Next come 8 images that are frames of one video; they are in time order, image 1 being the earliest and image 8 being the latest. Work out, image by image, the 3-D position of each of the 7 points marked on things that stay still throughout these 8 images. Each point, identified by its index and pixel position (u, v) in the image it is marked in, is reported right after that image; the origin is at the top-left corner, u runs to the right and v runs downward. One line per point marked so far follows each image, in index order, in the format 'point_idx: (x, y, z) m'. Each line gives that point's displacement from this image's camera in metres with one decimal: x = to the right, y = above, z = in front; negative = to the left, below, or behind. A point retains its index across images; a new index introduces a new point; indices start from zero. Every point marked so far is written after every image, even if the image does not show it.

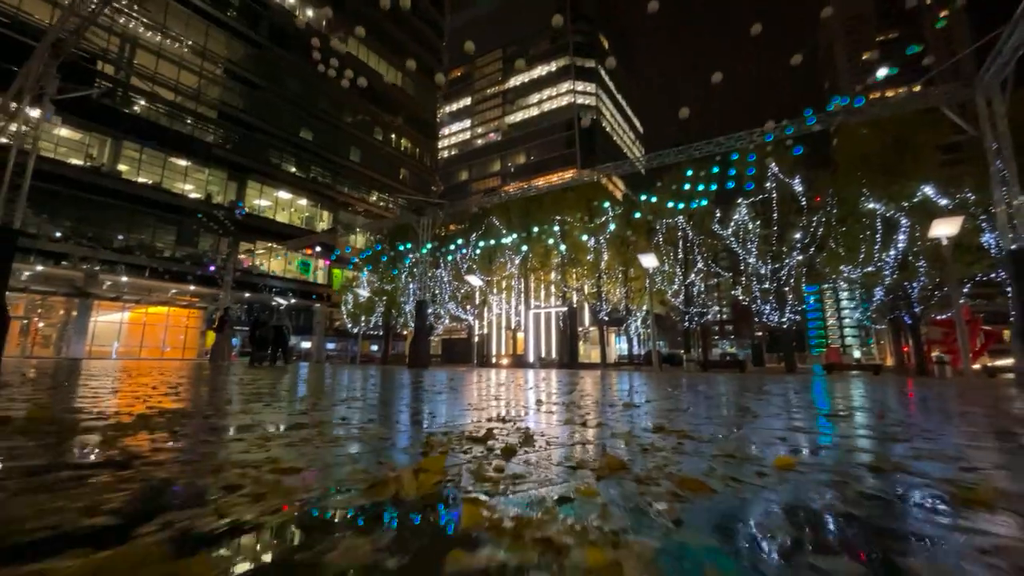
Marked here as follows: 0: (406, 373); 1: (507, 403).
0: (-3.4, -2.9, +14.6) m
1: (+0.1, -2.0, +8.4) m
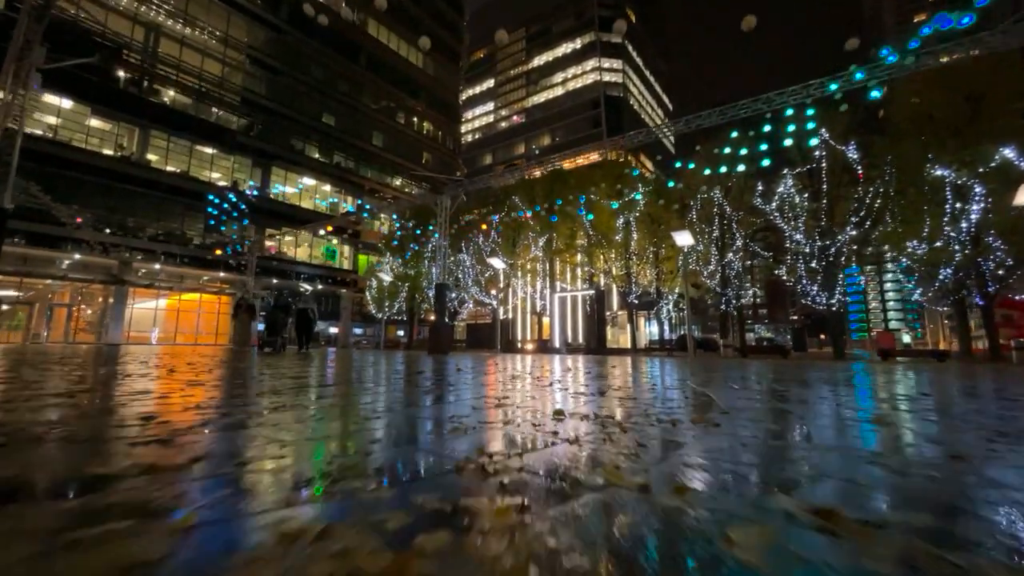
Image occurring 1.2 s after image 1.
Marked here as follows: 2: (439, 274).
0: (-2.6, -2.3, +14.1) m
1: (+0.5, -1.7, +7.7) m
2: (-3.1, +0.7, +18.6) m
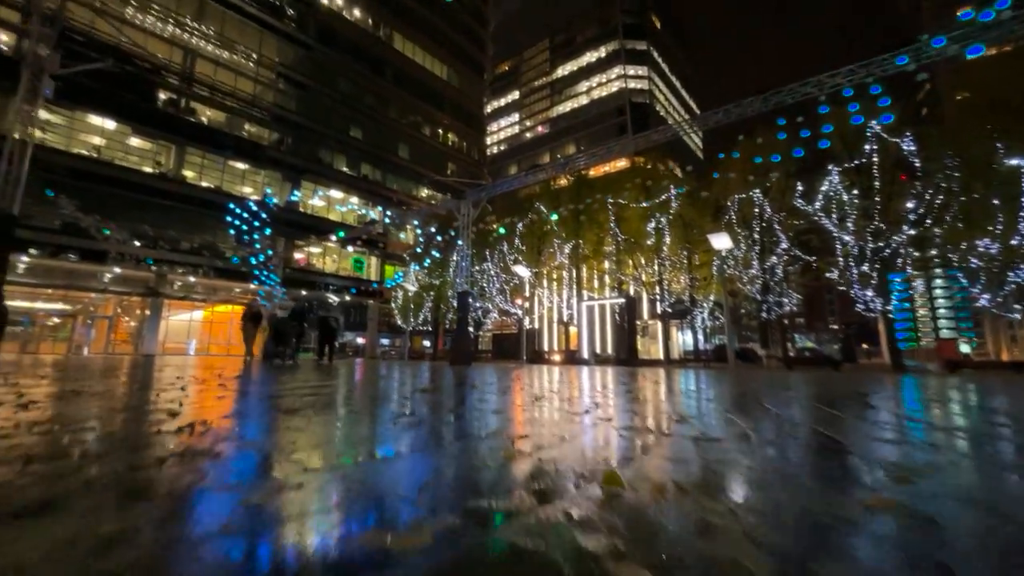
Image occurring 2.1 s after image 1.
0: (-1.8, -2.6, +13.6) m
1: (+0.9, -1.8, +7.0) m
2: (-2.1, +0.3, +18.2) m
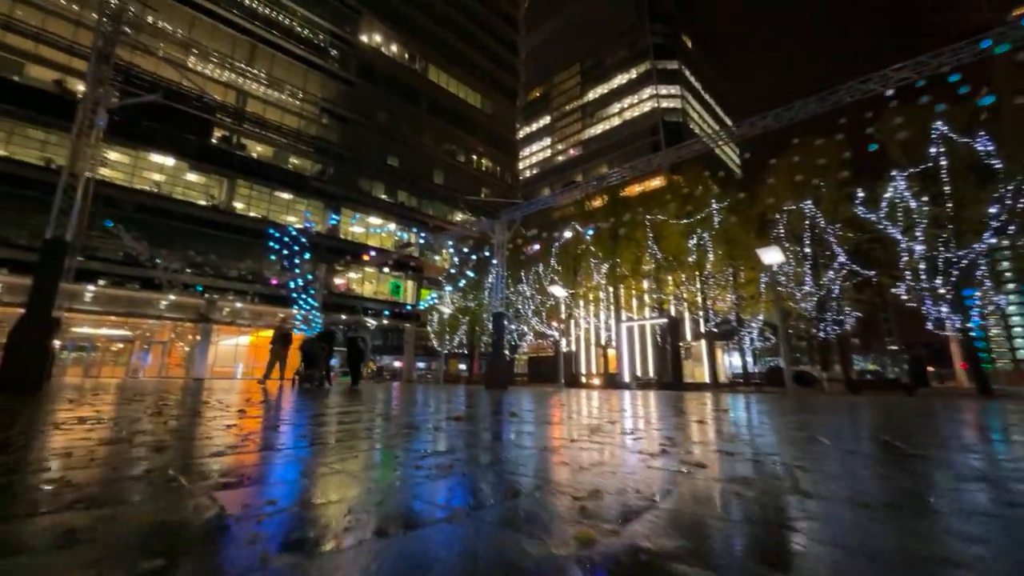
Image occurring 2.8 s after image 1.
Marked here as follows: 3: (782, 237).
0: (-0.7, -3.2, +13.2) m
1: (+1.5, -2.0, +6.5) m
2: (-0.6, -0.6, +17.9) m
3: (+10.8, +2.1, +17.4) m
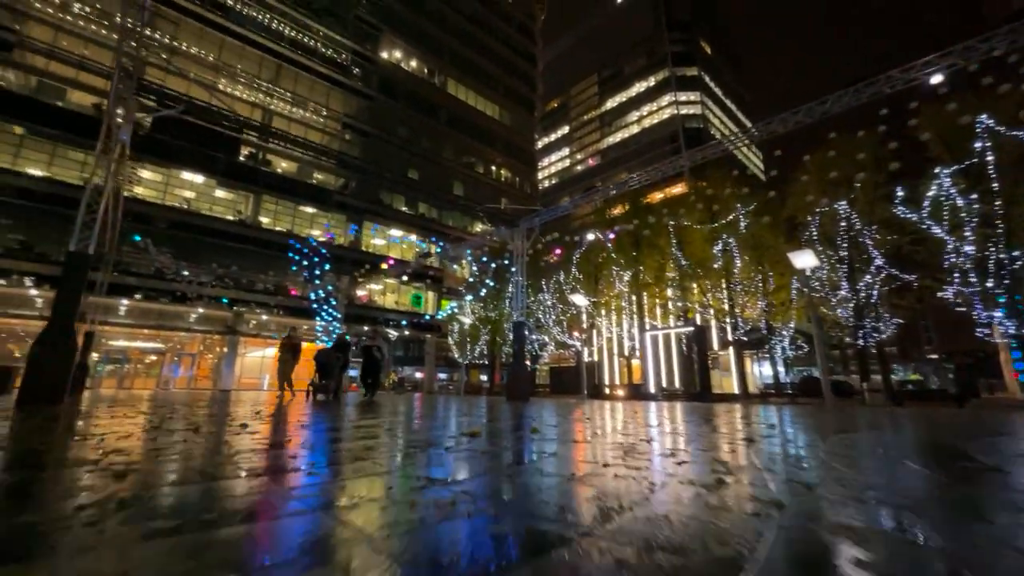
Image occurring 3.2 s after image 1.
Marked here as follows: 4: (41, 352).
0: (-0.1, -3.5, +12.9) m
1: (+1.8, -2.1, +6.1) m
2: (+0.2, -1.0, +17.7) m
3: (+11.5, +1.9, +16.7) m
4: (-8.2, -1.1, +7.6) m
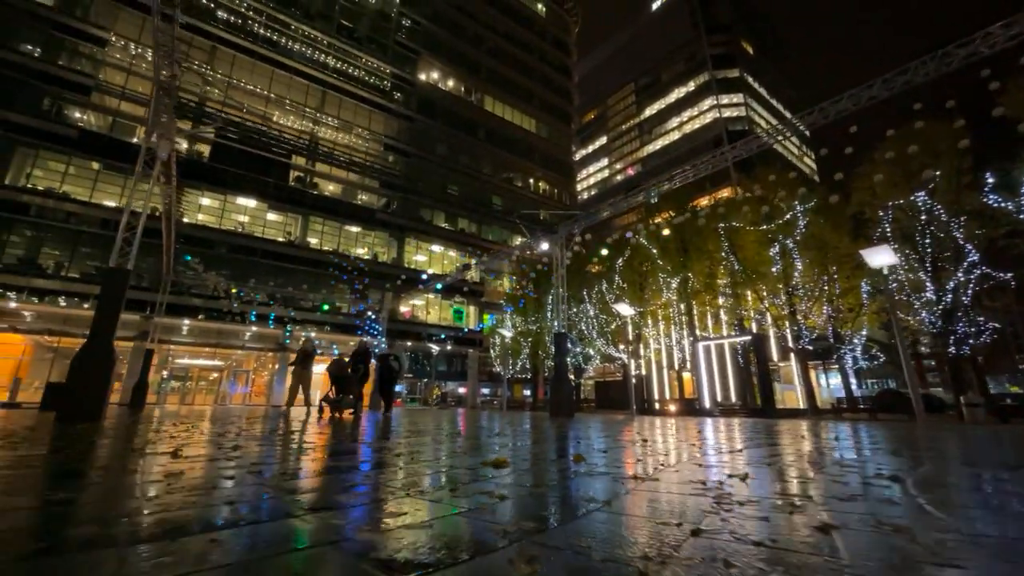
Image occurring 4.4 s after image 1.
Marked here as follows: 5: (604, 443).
0: (+1.2, -3.8, +12.2) m
1: (+2.3, -2.1, +5.3) m
2: (+1.8, -1.4, +17.0) m
3: (+12.9, +1.8, +15.1) m
4: (-7.5, -1.4, +7.8) m
5: (+1.5, -2.6, +7.3) m
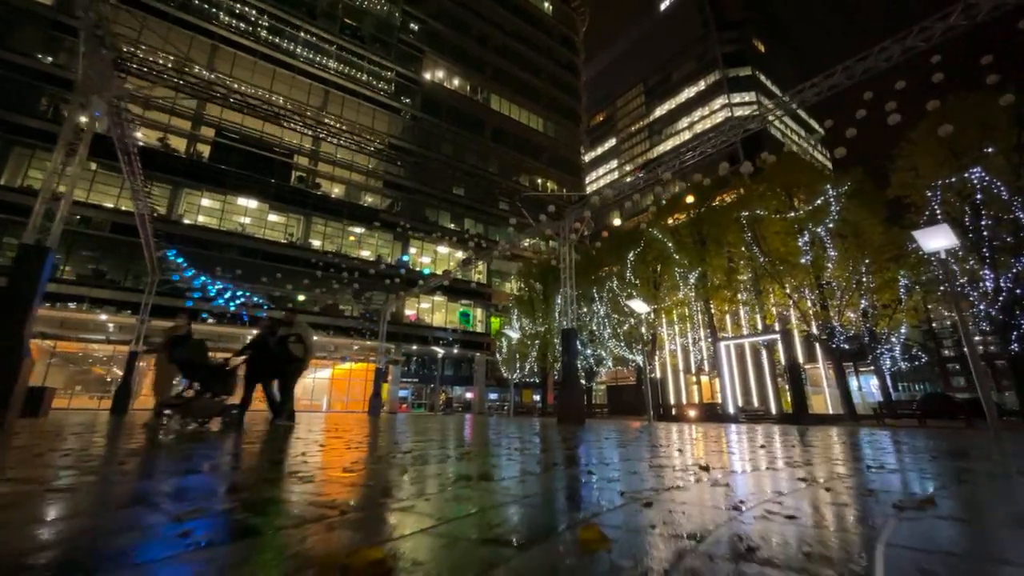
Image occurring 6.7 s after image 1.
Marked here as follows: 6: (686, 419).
0: (+1.2, -3.6, +11.0) m
1: (+2.2, -1.8, +4.1) m
2: (+2.0, -1.3, +15.8) m
3: (+13.0, +2.0, +13.7) m
4: (-7.5, -1.2, +6.8) m
5: (+1.5, -2.3, +6.1) m
6: (+7.6, -5.7, +19.4) m
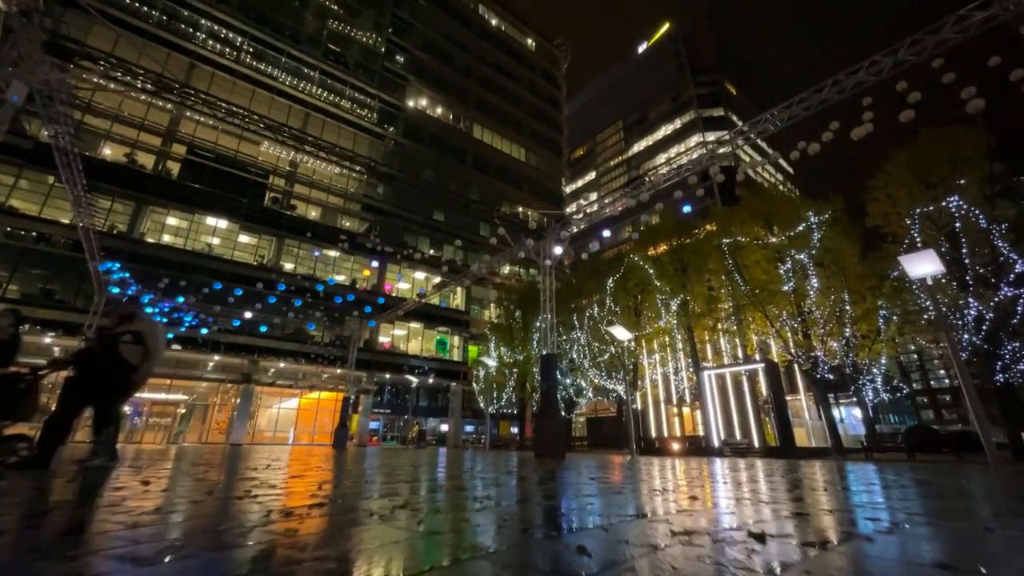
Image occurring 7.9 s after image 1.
0: (+0.6, -4.1, +10.1) m
1: (+2.0, -1.9, +3.4) m
2: (+1.2, -2.1, +15.1) m
3: (+12.4, +1.1, +13.7) m
4: (-7.9, -1.4, +5.7) m
5: (+1.1, -2.5, +5.4) m
6: (+6.5, -6.9, +18.6) m
